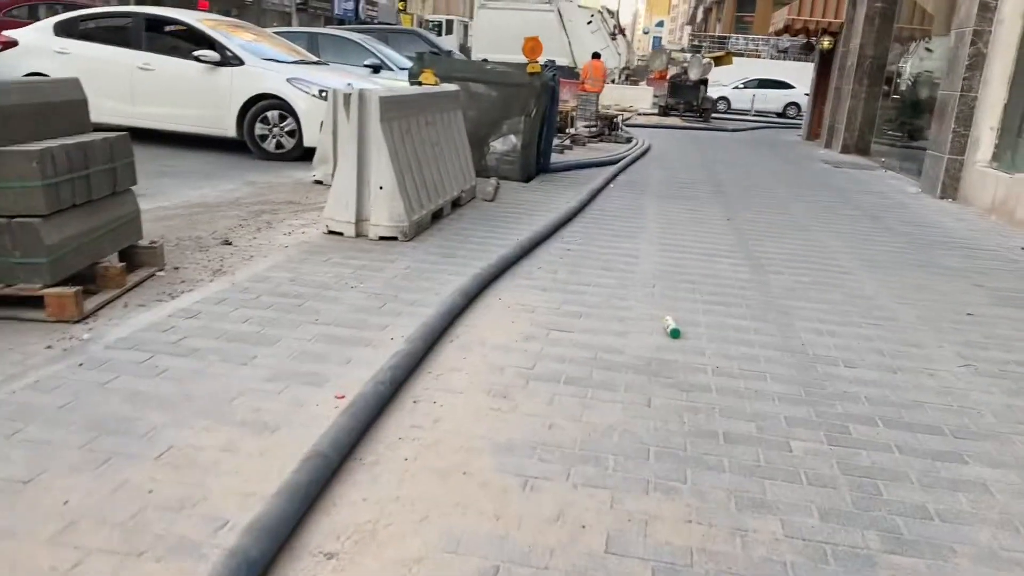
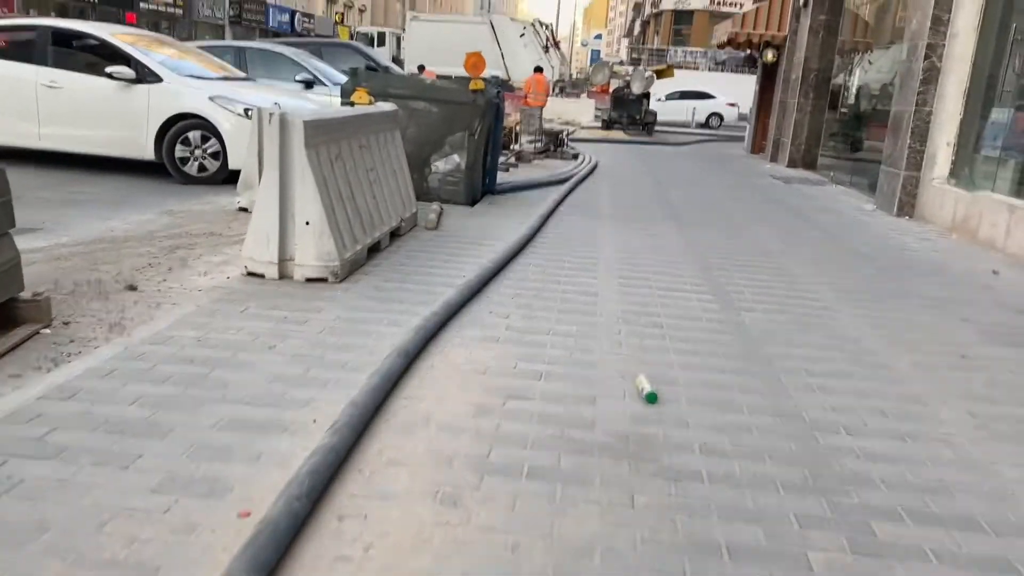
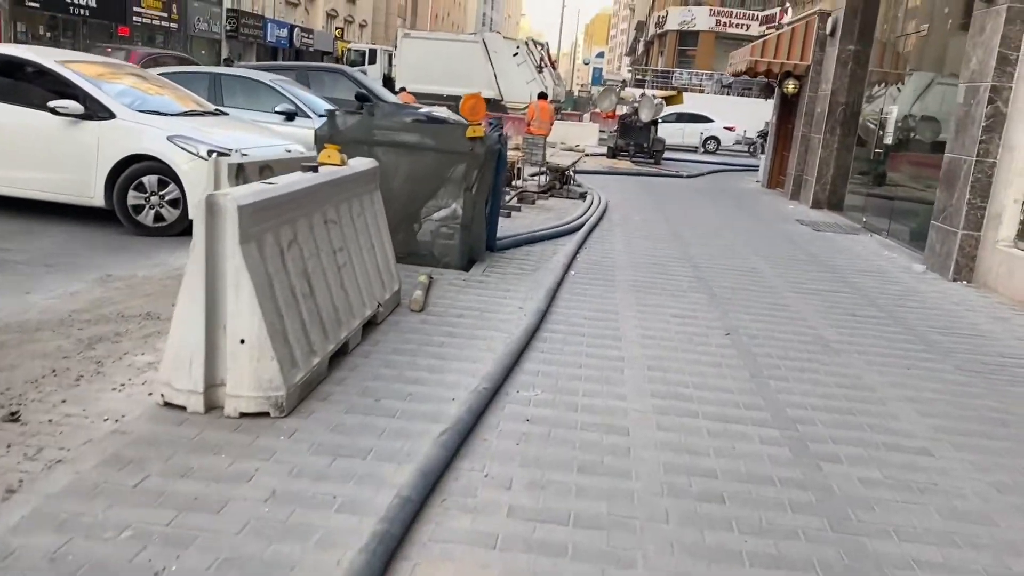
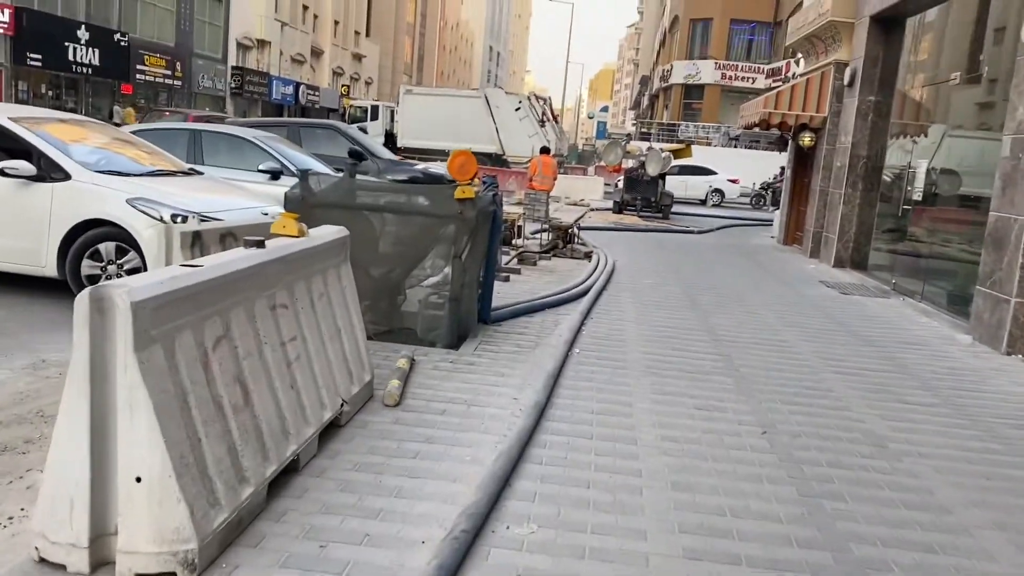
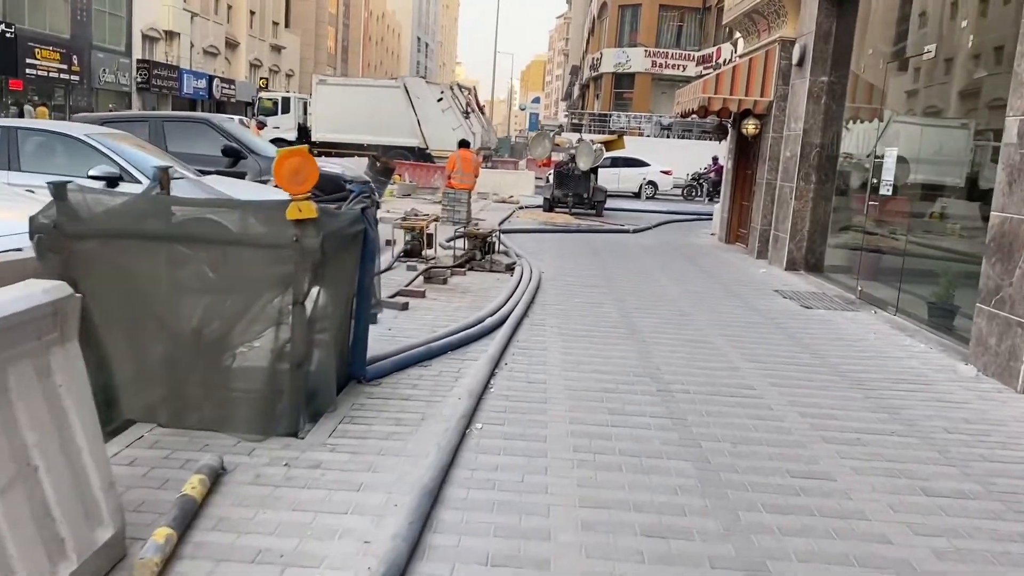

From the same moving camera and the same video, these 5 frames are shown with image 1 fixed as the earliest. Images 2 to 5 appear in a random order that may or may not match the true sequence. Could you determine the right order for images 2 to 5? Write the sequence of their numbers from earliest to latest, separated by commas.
2, 3, 4, 5
